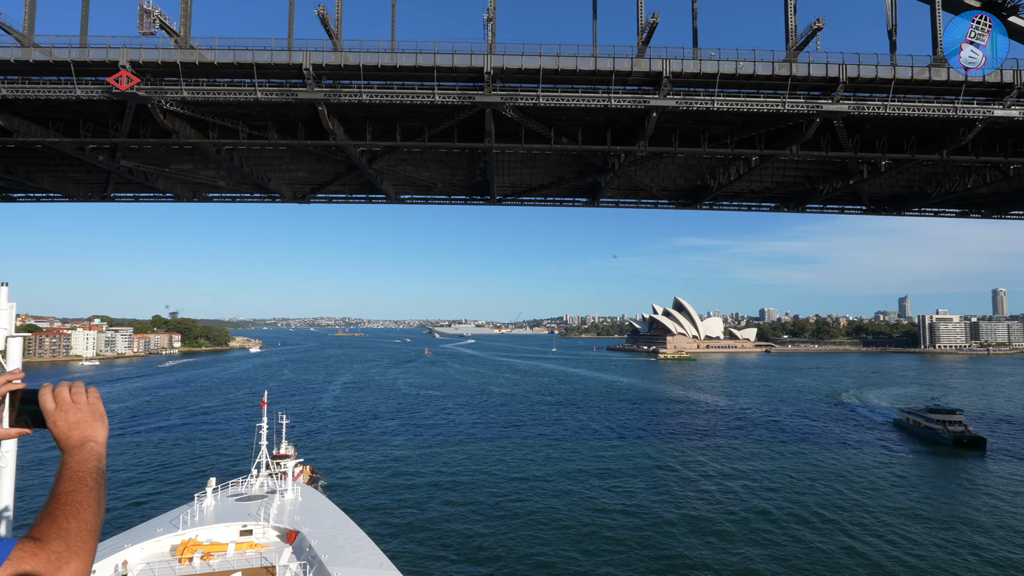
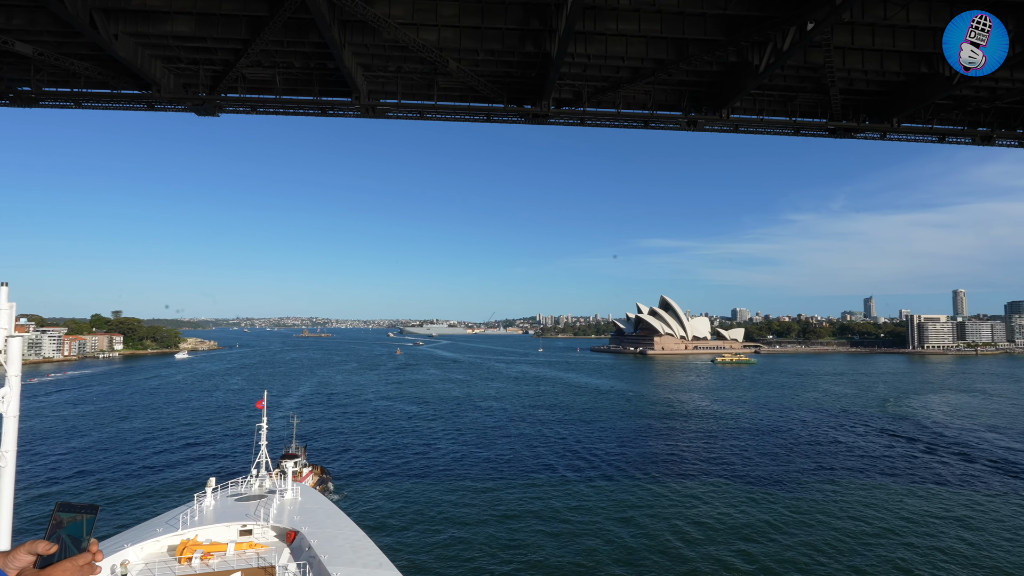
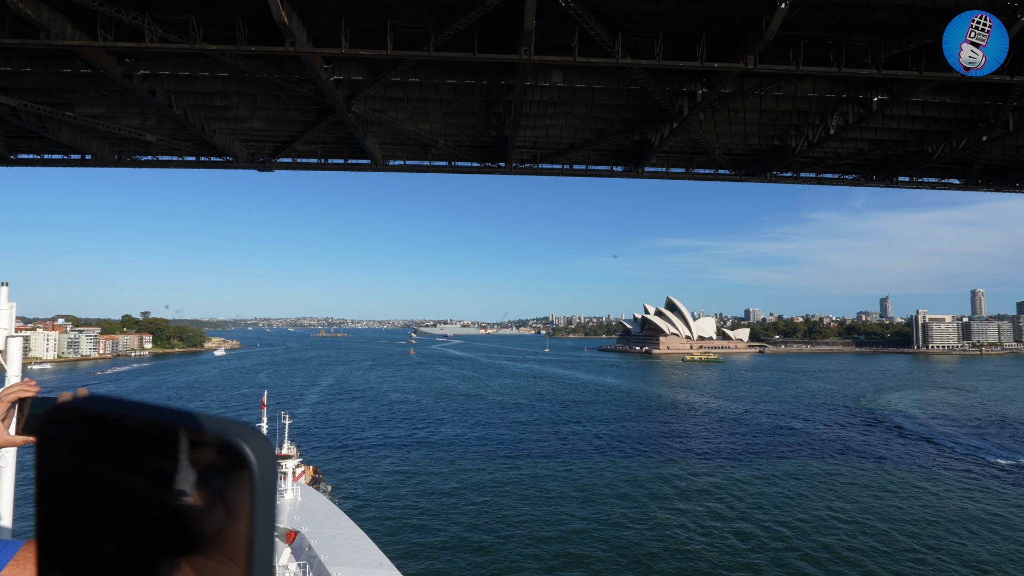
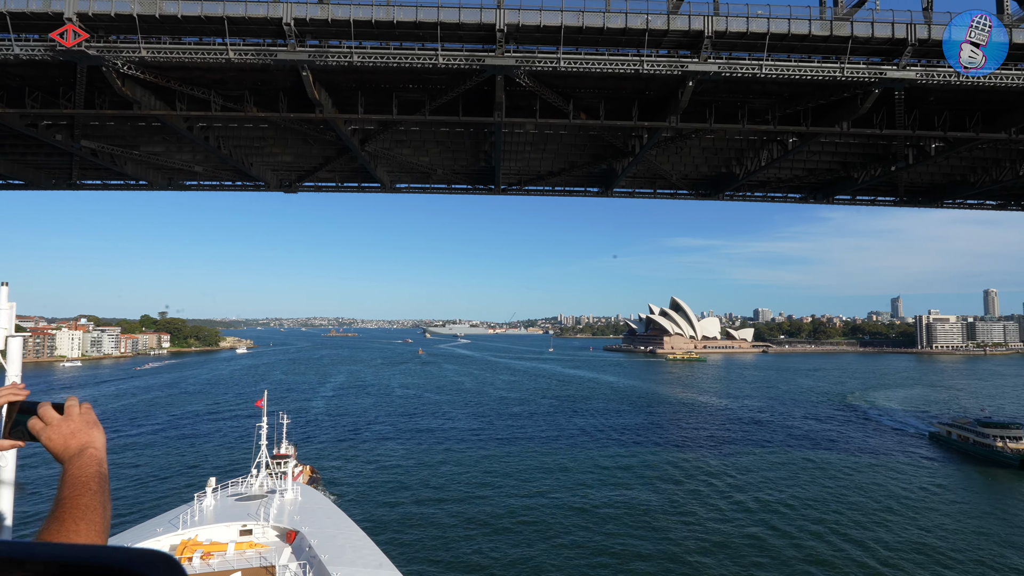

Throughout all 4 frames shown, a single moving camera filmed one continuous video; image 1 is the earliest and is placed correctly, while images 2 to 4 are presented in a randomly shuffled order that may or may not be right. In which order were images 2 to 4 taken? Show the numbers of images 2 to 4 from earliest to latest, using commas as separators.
4, 3, 2
